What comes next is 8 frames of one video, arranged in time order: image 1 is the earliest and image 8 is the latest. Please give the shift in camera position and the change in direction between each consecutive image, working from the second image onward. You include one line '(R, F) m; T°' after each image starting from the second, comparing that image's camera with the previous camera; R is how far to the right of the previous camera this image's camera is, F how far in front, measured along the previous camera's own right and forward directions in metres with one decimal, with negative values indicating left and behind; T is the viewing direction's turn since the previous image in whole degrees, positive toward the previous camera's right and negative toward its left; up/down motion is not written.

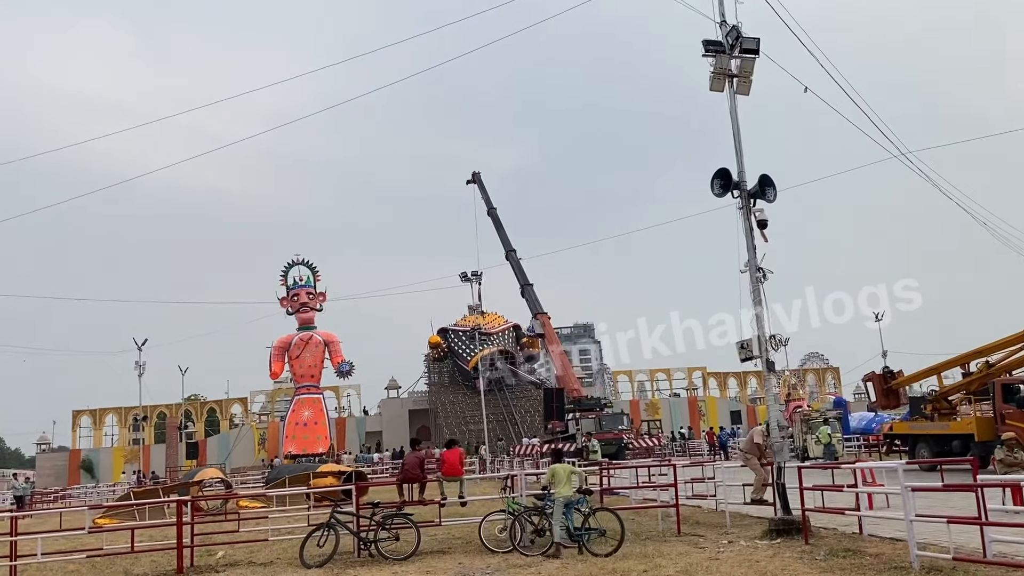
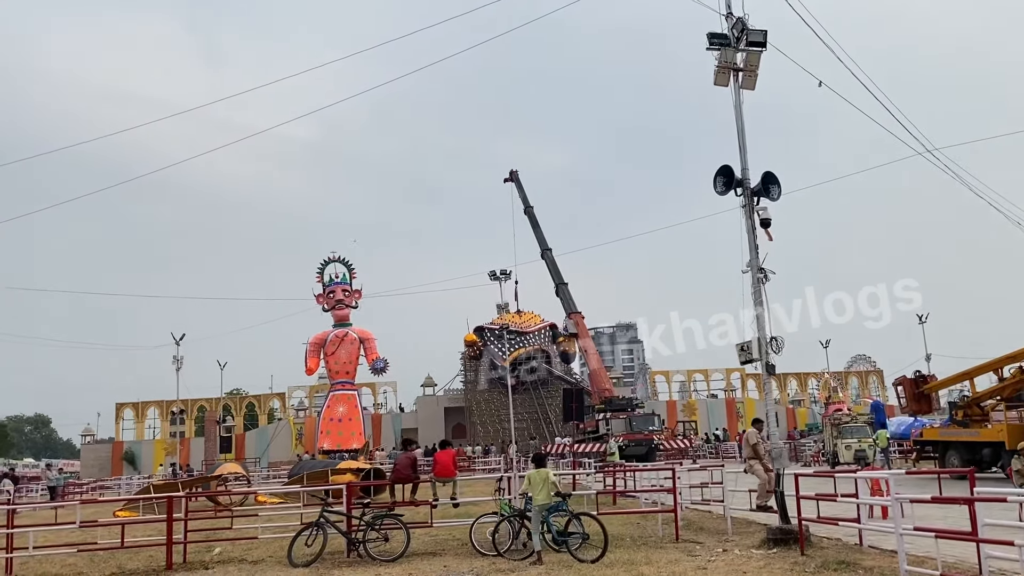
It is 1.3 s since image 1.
(+0.9, +0.2) m; -3°
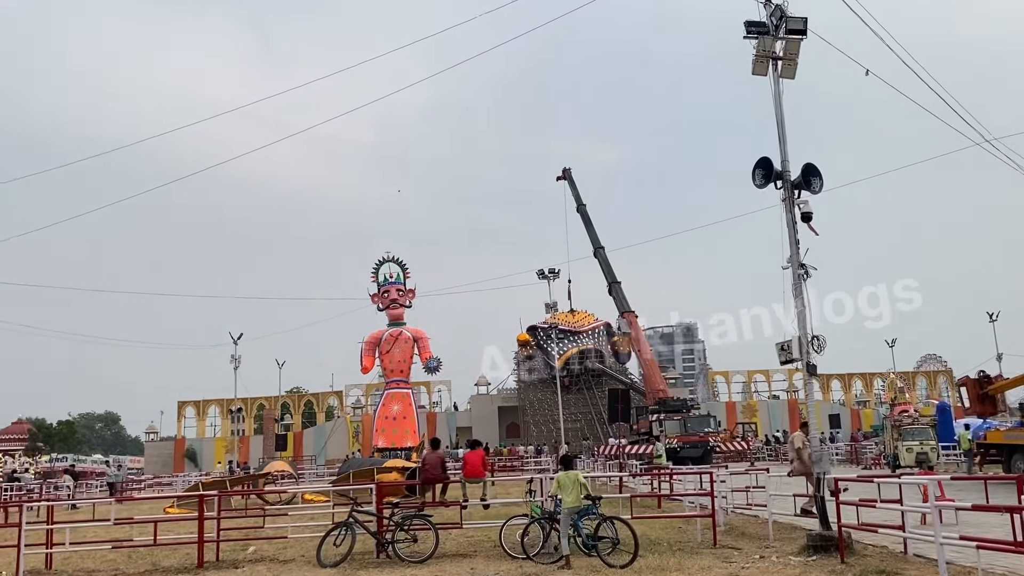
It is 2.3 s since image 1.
(+0.5, +0.2) m; -4°
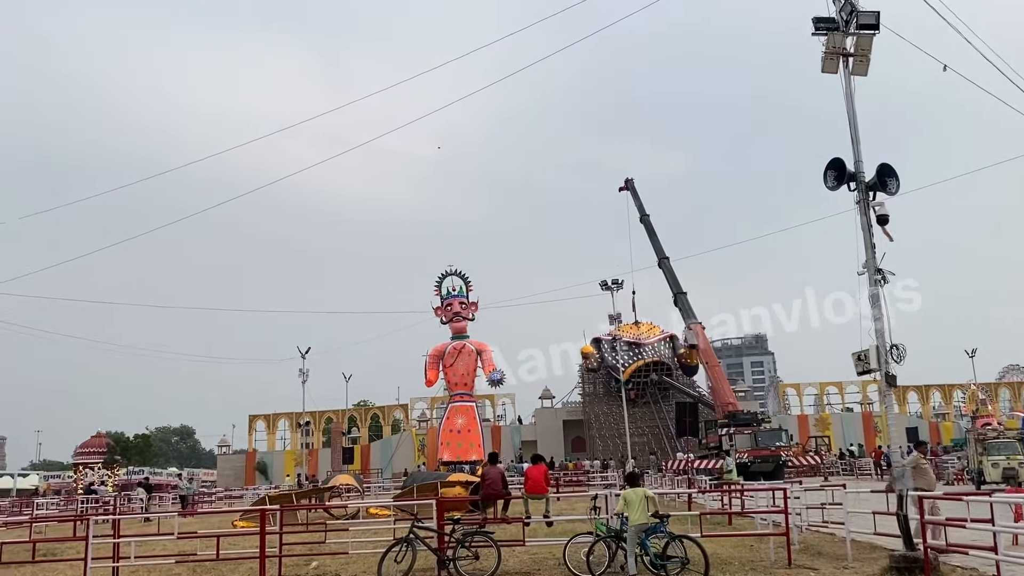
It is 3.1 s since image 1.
(+0.1, +0.2) m; -5°
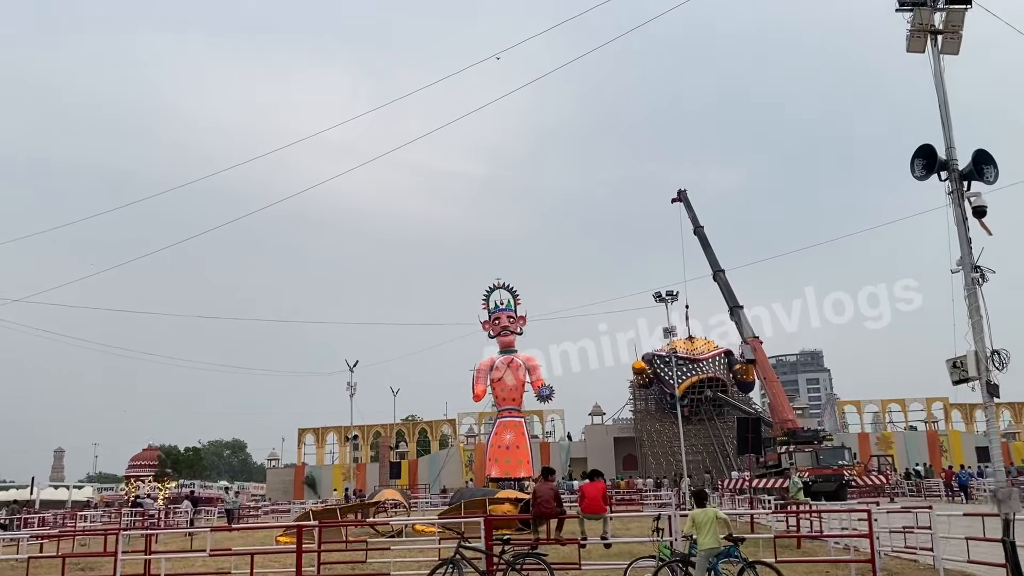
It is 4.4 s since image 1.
(-0.1, +0.8) m; -4°
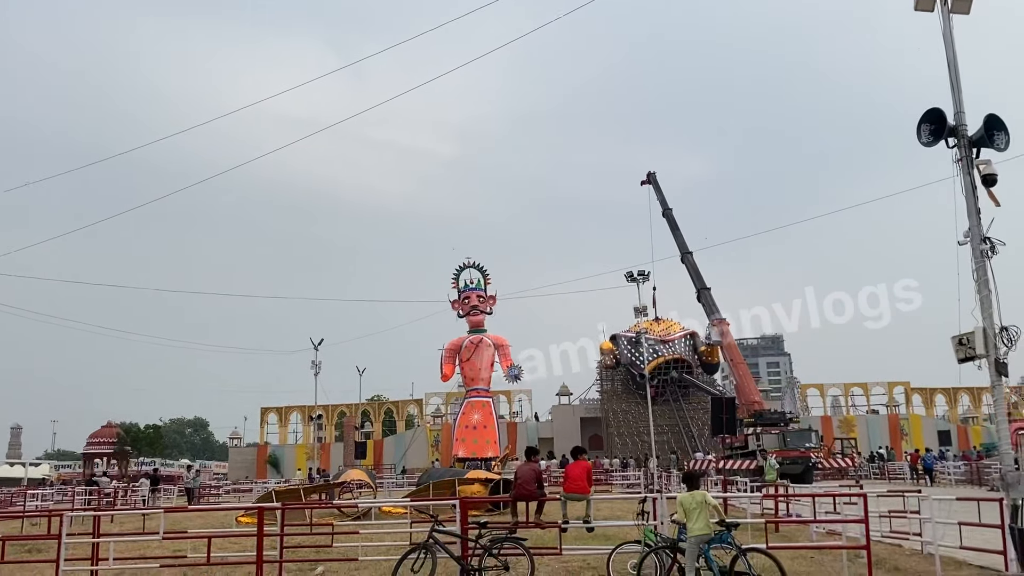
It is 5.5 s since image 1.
(-0.2, +0.8) m; +3°
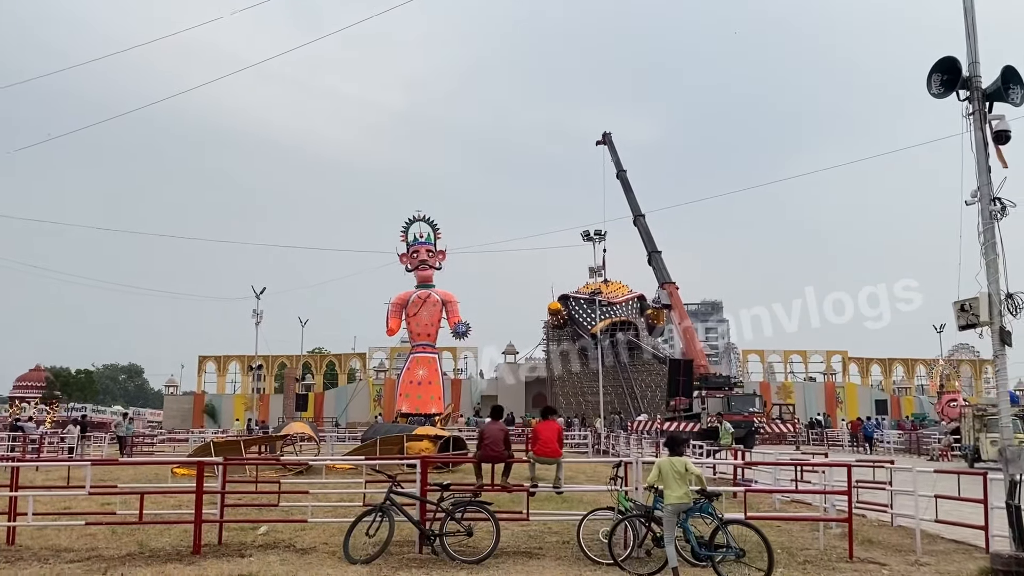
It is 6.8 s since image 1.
(-0.4, +1.0) m; +4°
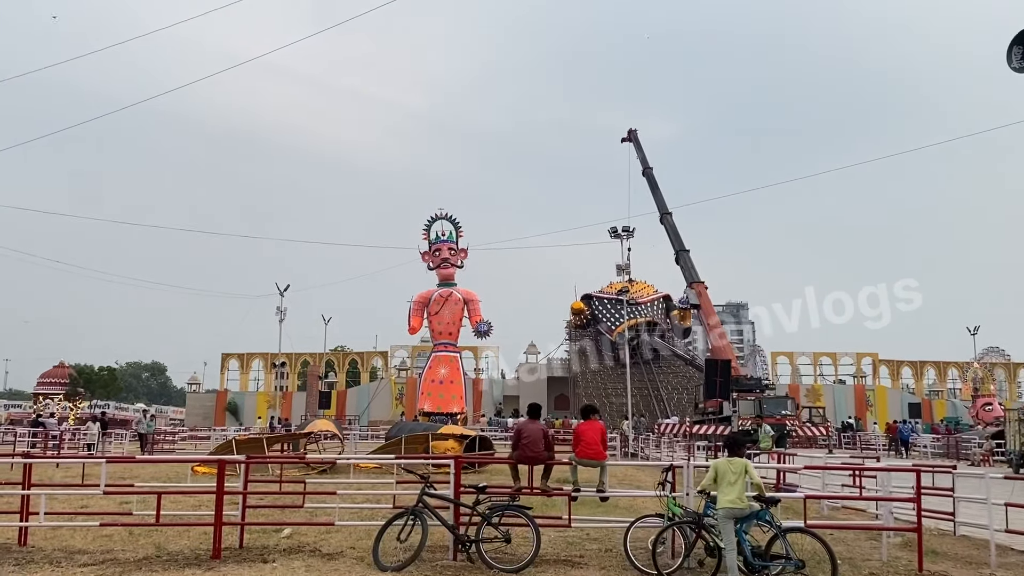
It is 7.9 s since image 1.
(-0.3, +0.7) m; -2°
